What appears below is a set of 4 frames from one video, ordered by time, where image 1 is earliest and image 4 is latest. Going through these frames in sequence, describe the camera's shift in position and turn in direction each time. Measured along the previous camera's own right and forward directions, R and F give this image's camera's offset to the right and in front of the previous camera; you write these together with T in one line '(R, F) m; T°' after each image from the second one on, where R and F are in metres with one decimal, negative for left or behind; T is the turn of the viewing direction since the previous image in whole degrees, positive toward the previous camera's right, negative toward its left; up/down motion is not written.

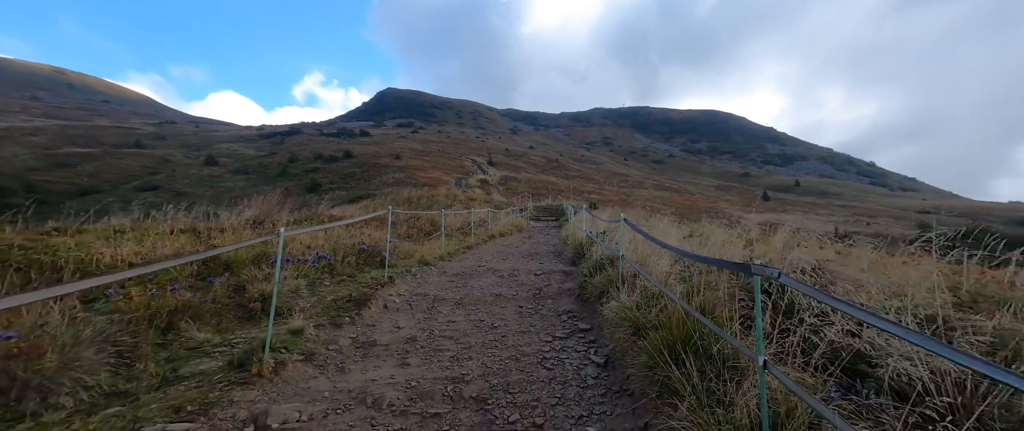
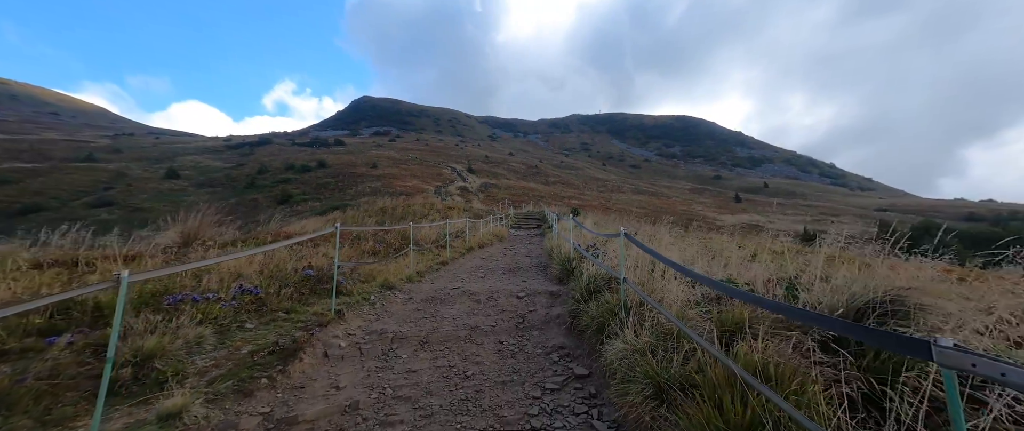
(+0.1, +1.1) m; +3°
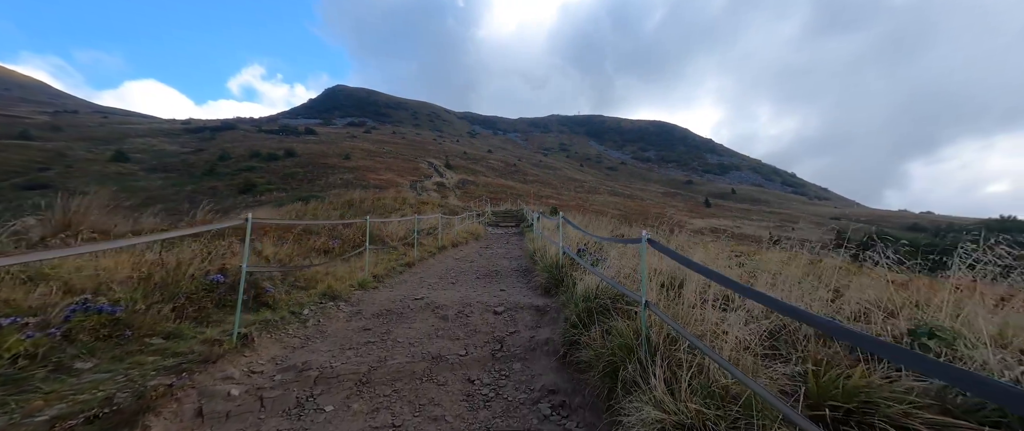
(0.0, +1.3) m; +3°
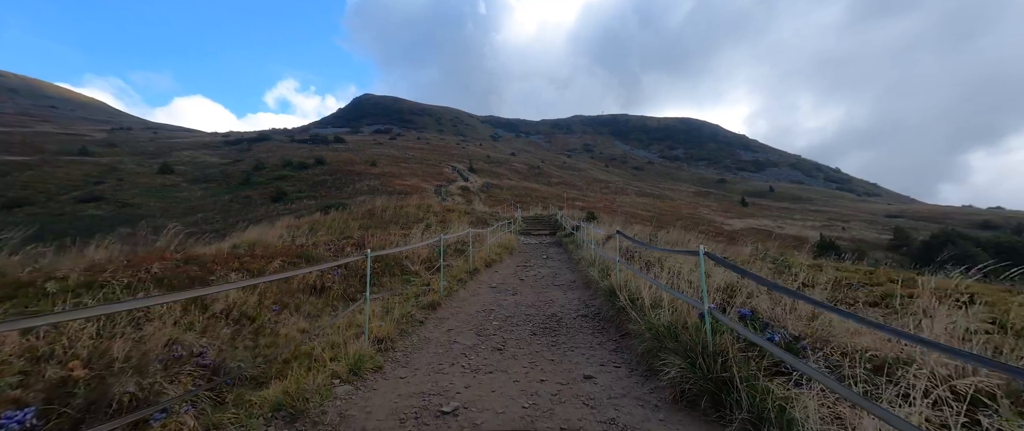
(-0.6, +2.7) m; -4°
